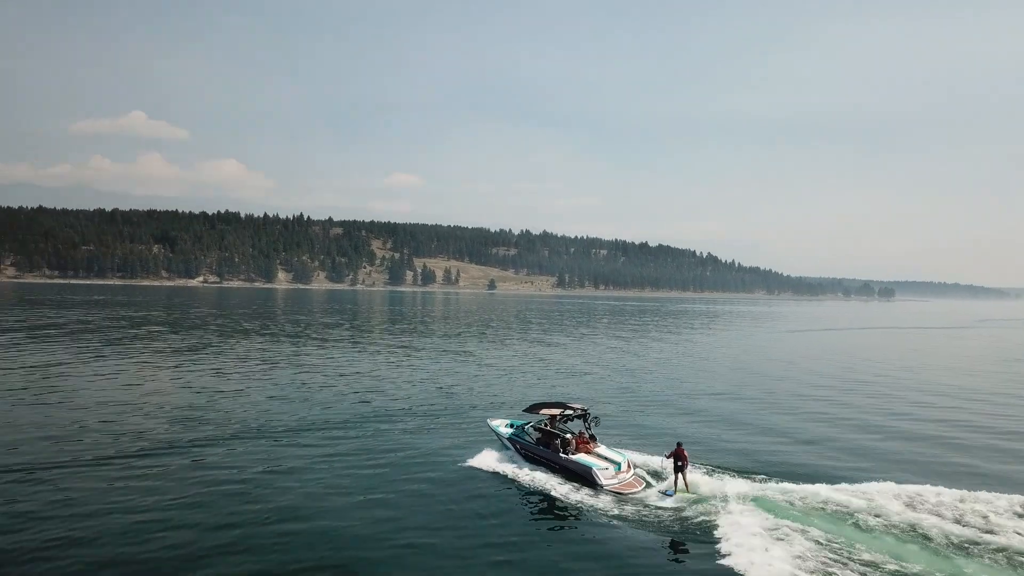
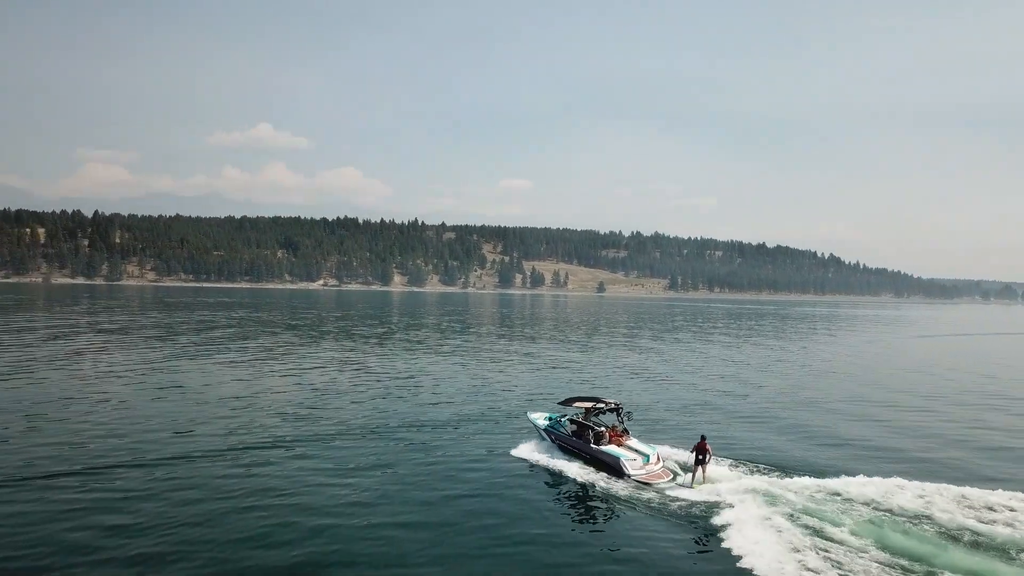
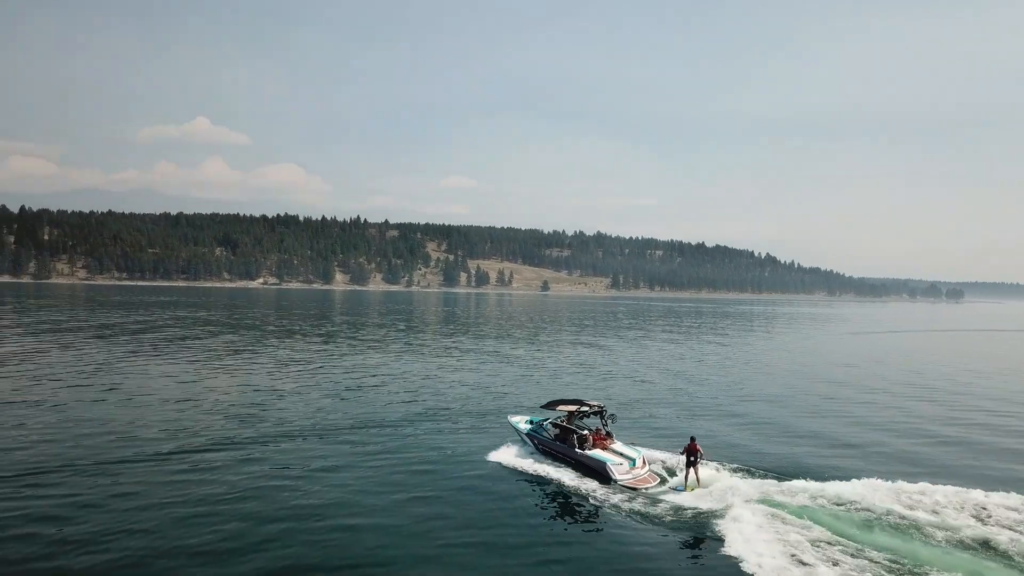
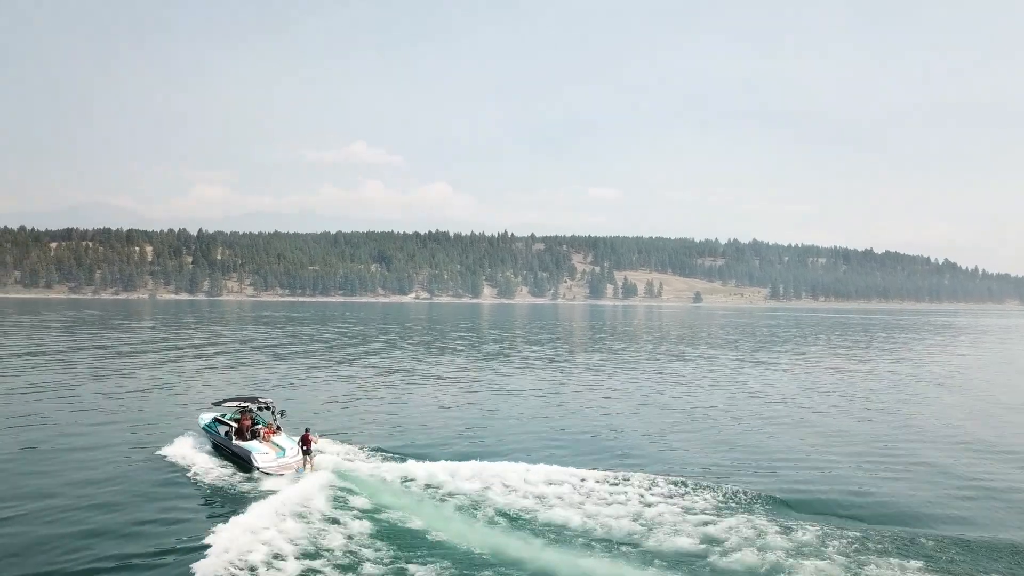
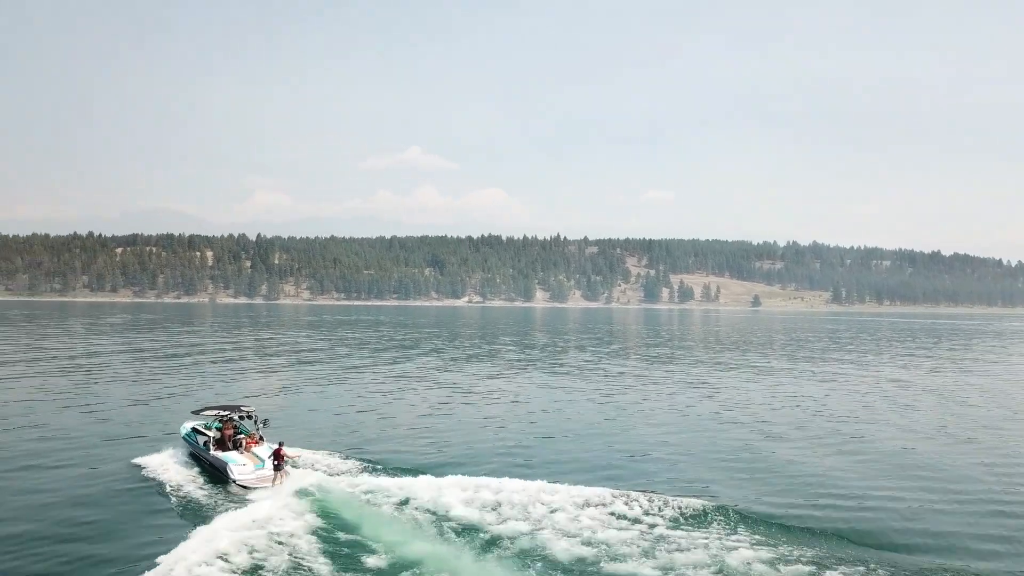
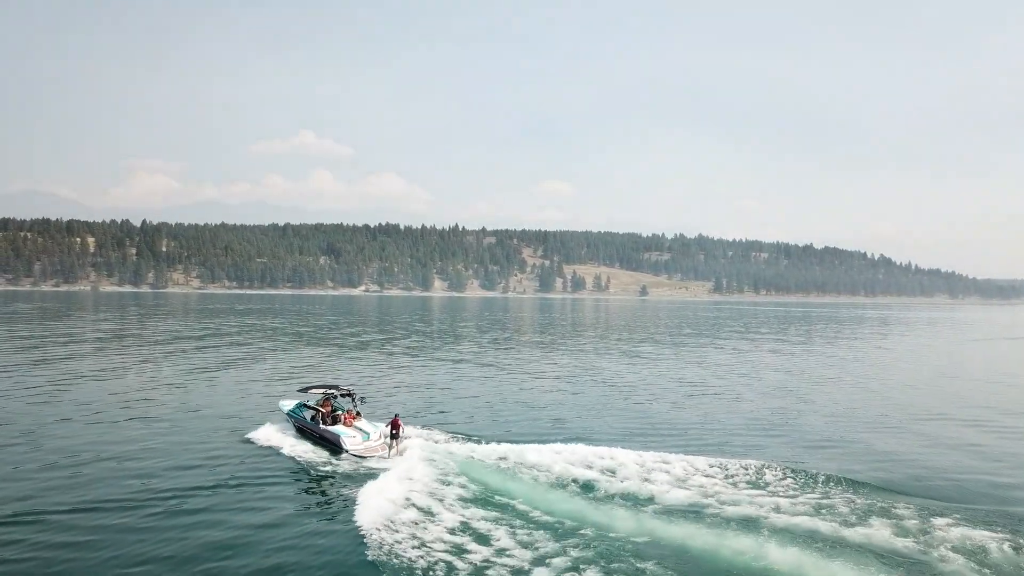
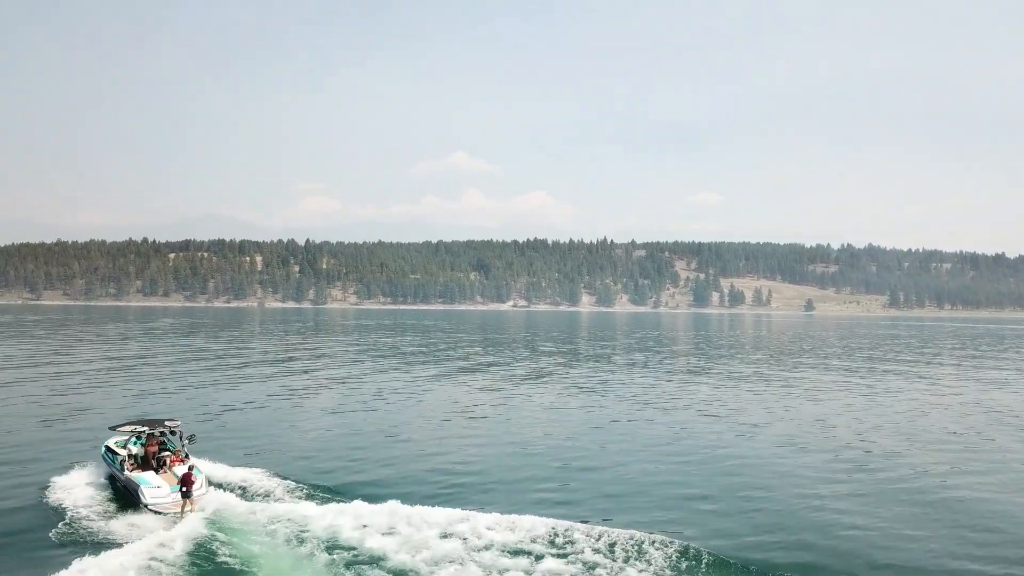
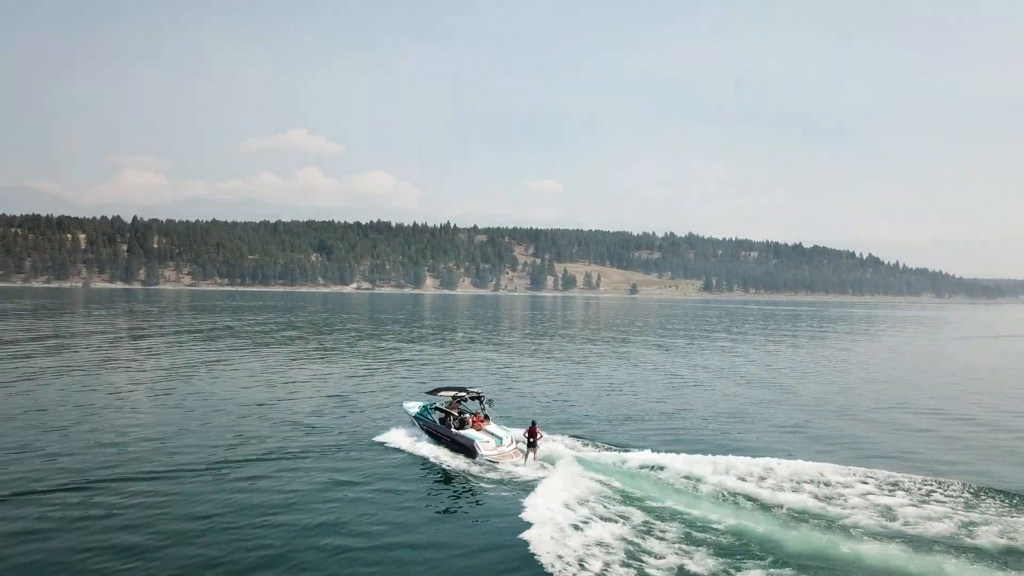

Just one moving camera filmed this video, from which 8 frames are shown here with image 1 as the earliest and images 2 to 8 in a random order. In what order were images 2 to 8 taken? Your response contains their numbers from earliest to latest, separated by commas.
3, 2, 8, 6, 4, 5, 7
